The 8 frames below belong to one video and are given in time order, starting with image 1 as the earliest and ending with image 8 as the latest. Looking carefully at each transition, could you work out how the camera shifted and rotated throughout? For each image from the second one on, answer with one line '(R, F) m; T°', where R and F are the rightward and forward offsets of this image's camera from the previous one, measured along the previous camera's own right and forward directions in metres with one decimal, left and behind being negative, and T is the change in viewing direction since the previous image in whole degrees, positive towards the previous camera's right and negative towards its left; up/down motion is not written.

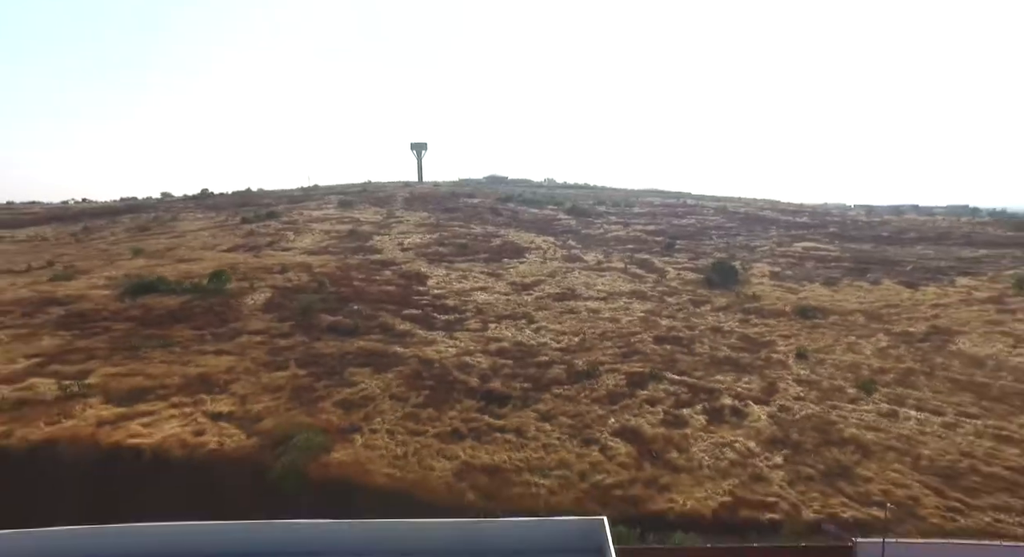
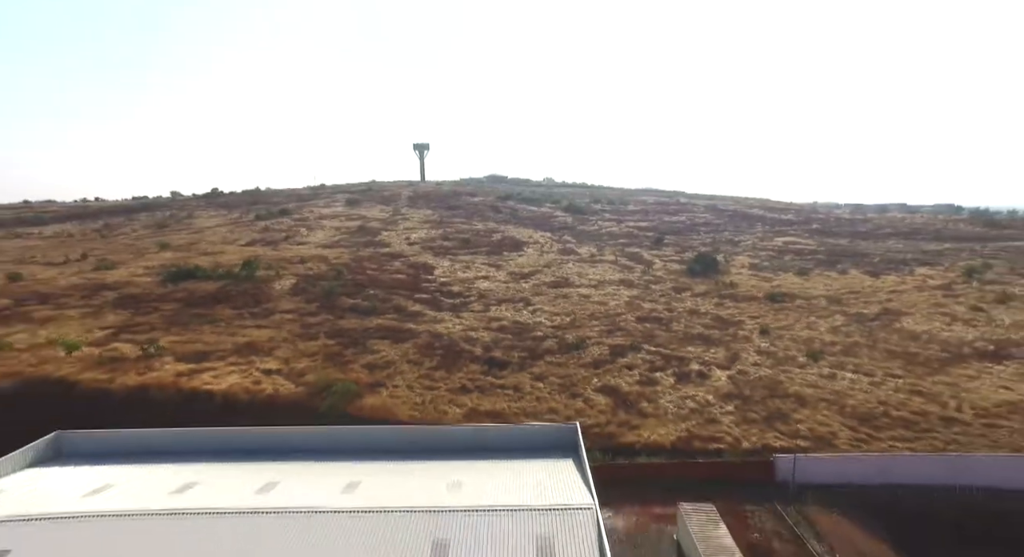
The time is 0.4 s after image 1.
(0.0, -3.9) m; 0°
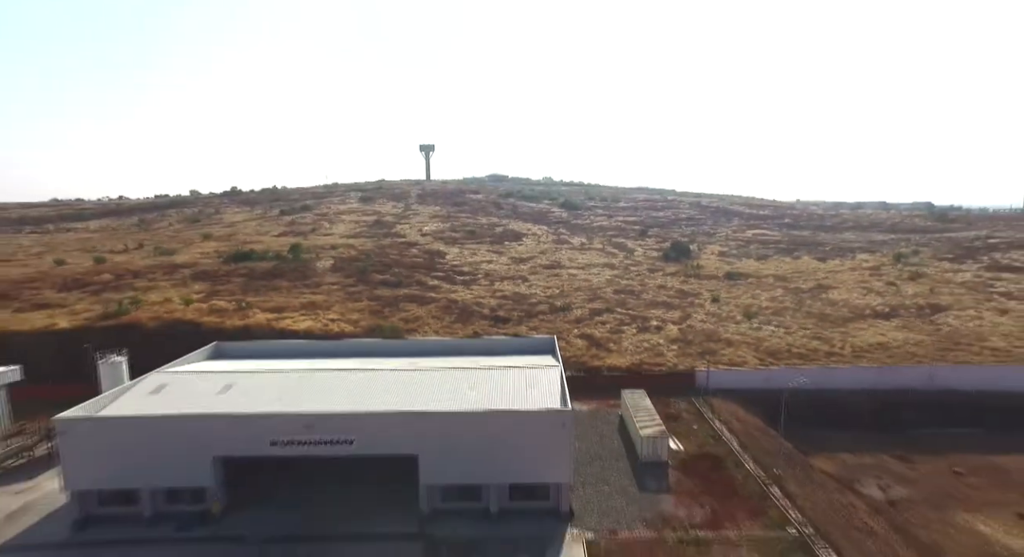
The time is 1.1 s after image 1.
(0.0, -7.5) m; 0°
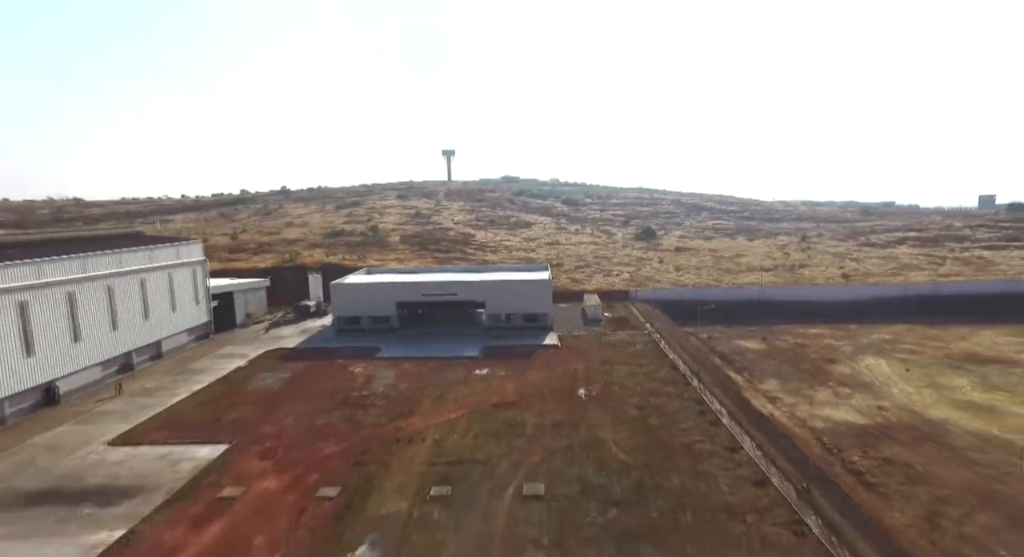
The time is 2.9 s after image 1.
(-0.3, -18.5) m; -1°
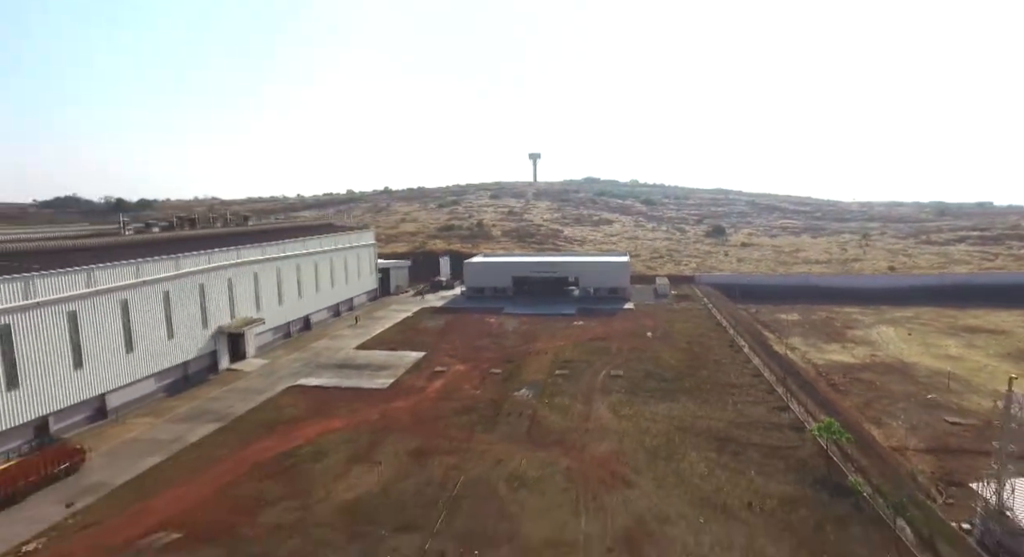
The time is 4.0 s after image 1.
(-0.8, -10.7) m; -8°
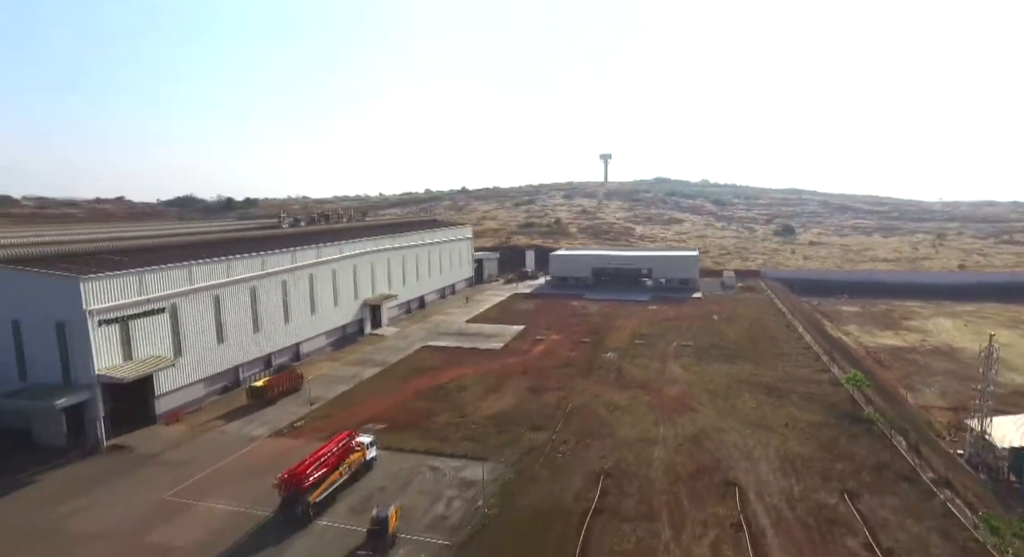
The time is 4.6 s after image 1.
(-1.2, -6.0) m; -6°
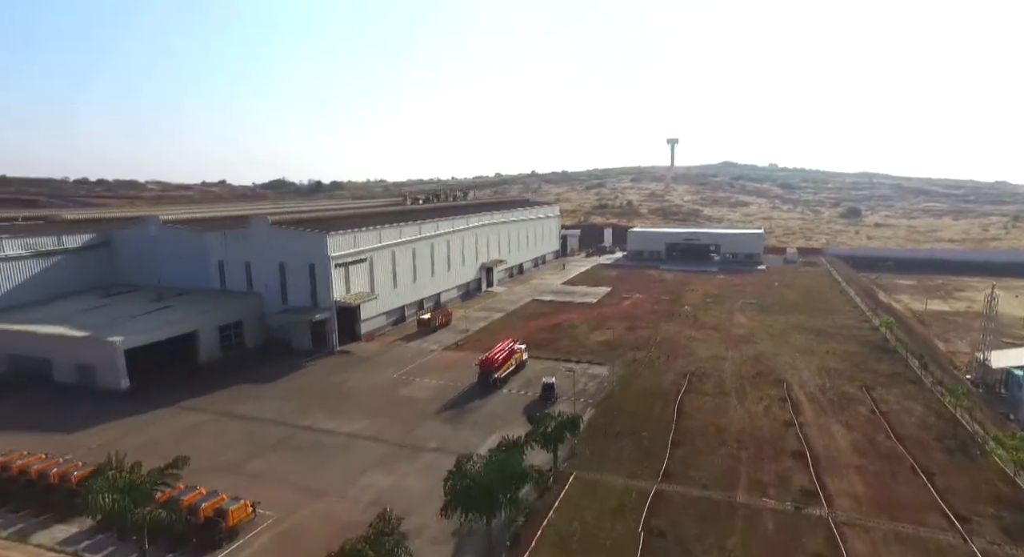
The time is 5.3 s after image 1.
(-2.2, -7.3) m; -6°
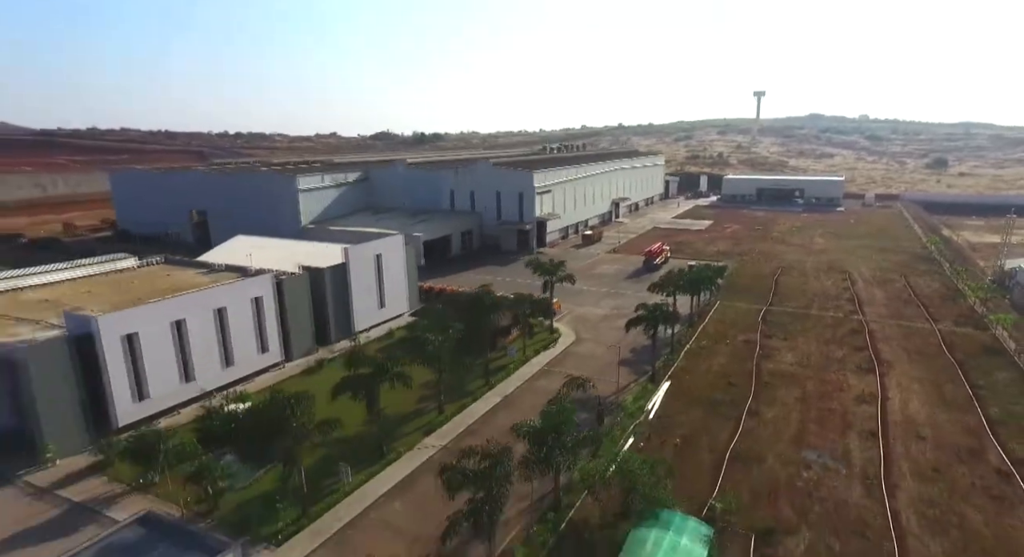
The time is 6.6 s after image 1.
(-5.1, -13.0) m; -7°
